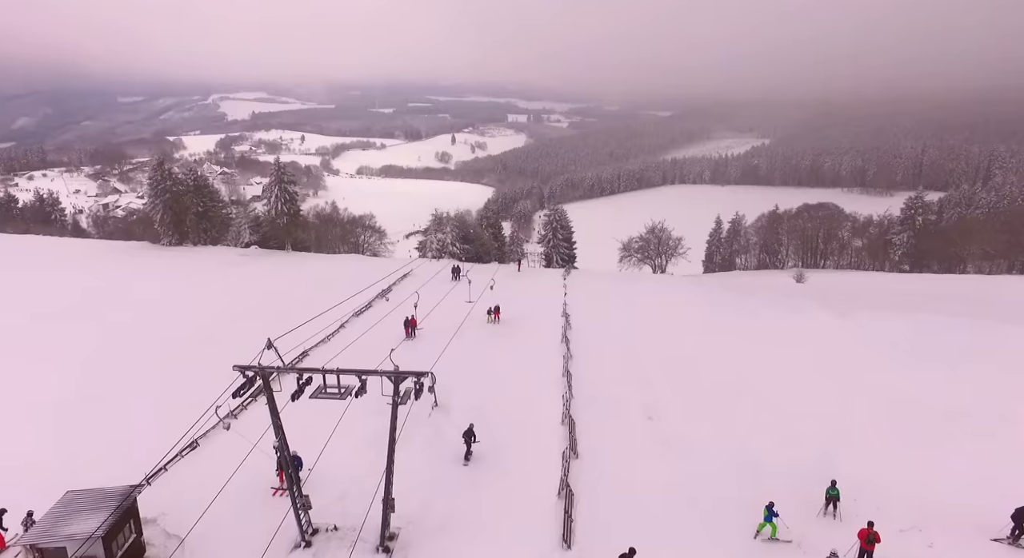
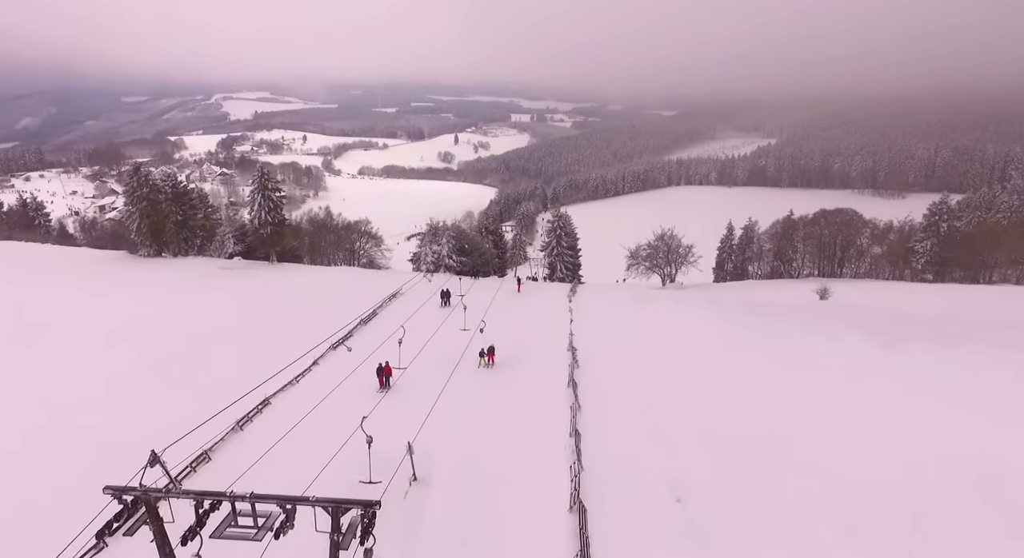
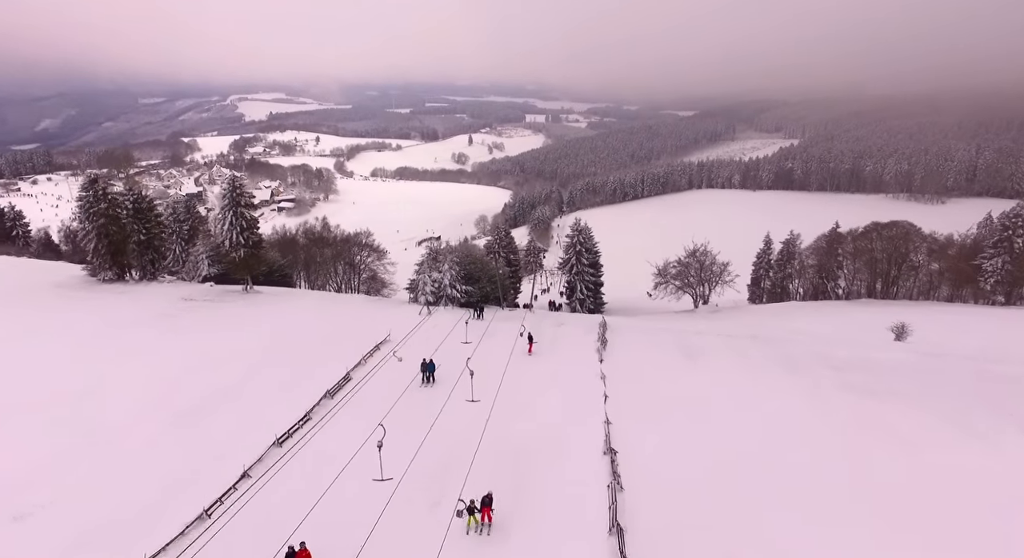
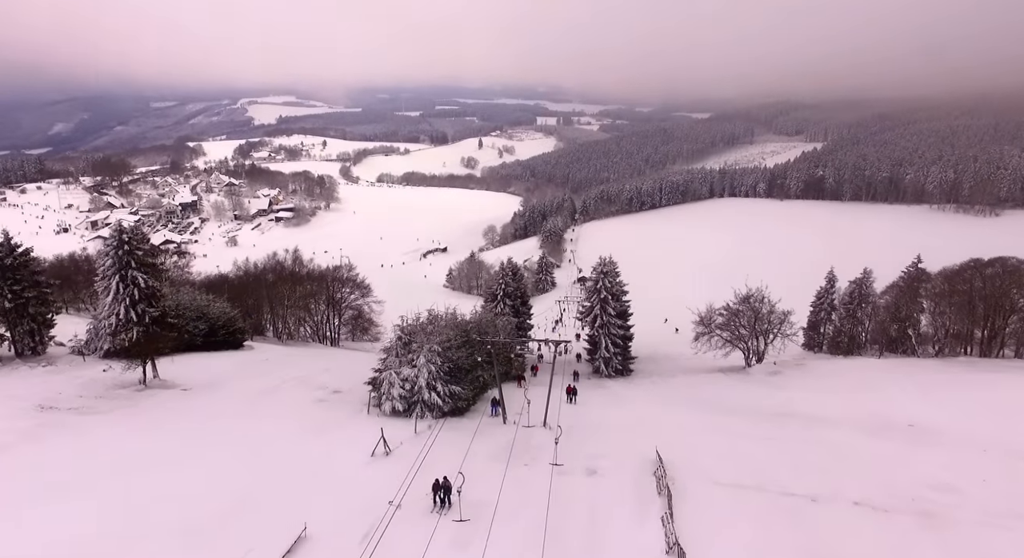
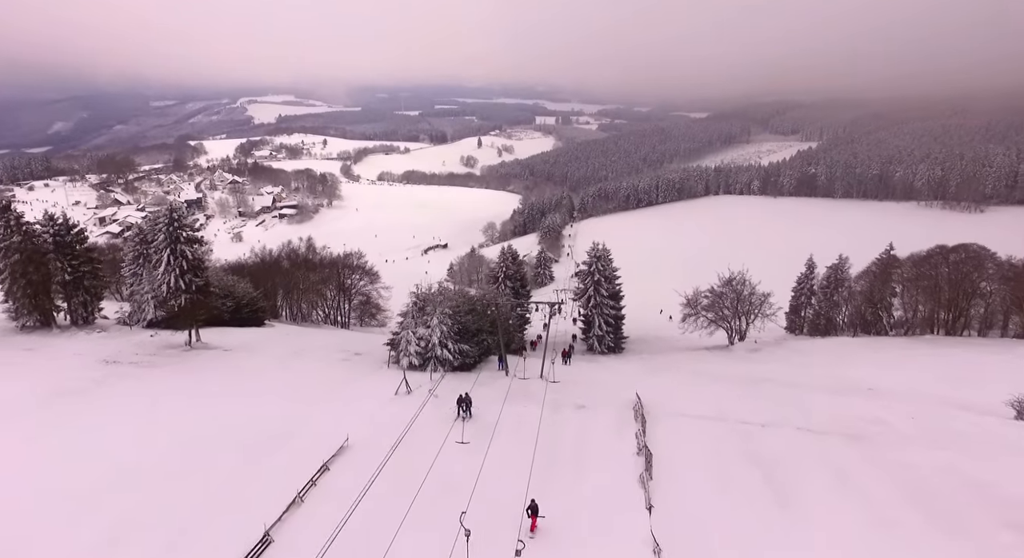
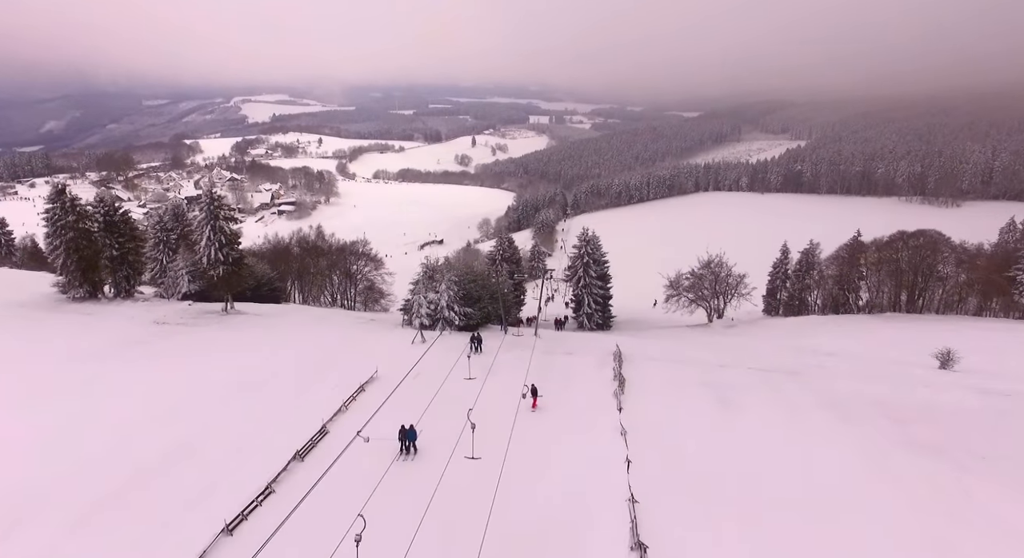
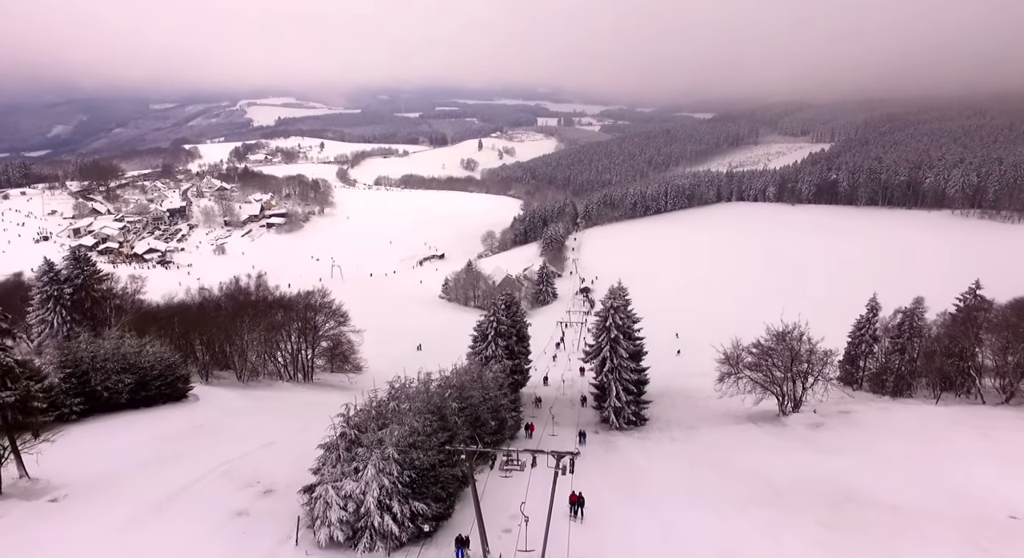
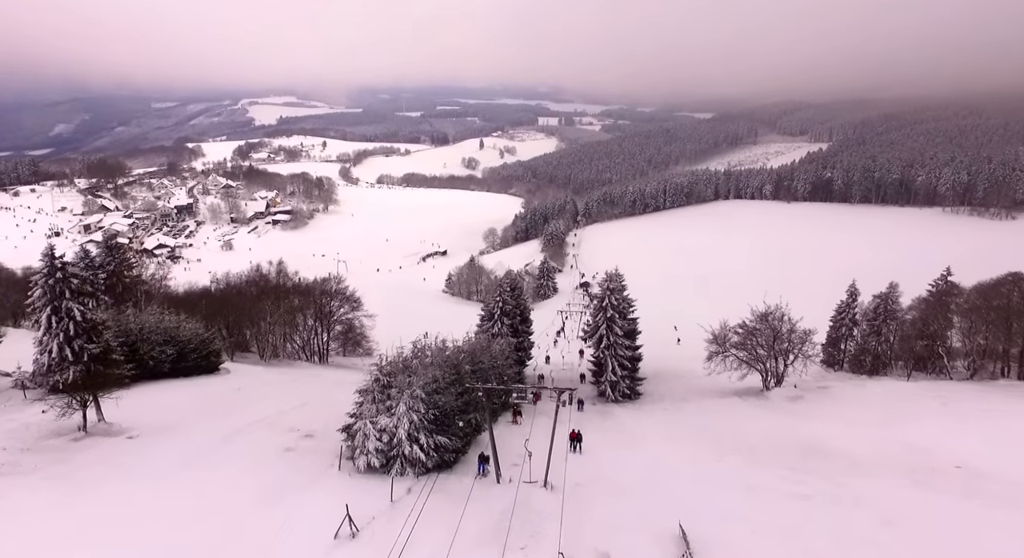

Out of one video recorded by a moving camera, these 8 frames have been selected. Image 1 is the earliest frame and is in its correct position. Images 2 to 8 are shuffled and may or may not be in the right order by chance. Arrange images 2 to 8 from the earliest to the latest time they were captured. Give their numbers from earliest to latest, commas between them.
2, 3, 6, 5, 4, 8, 7
